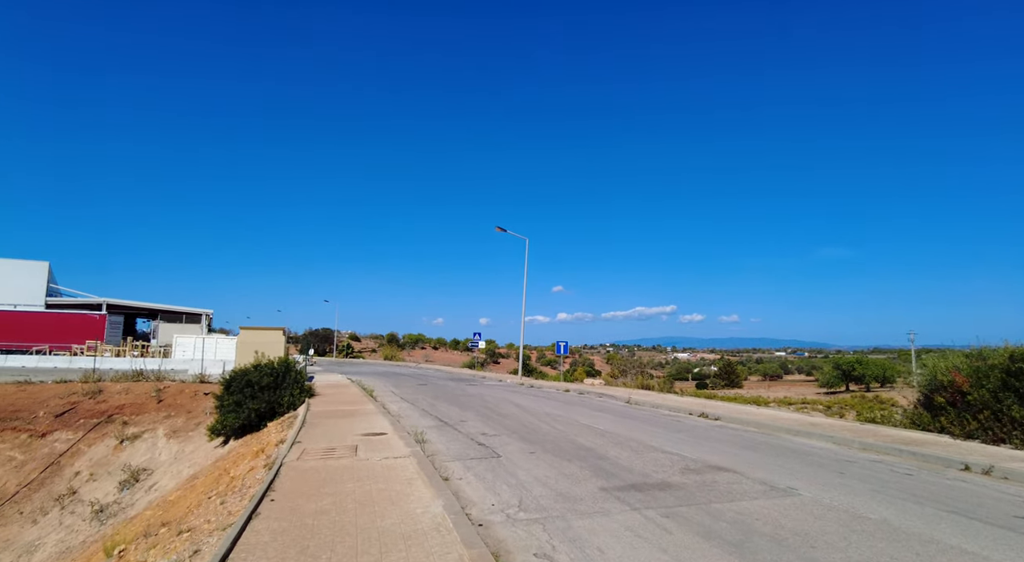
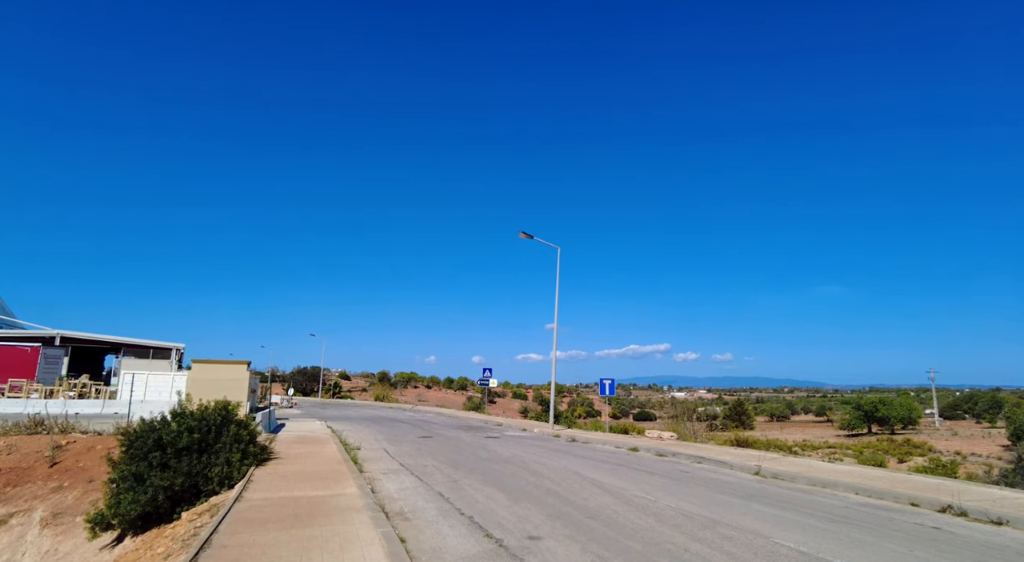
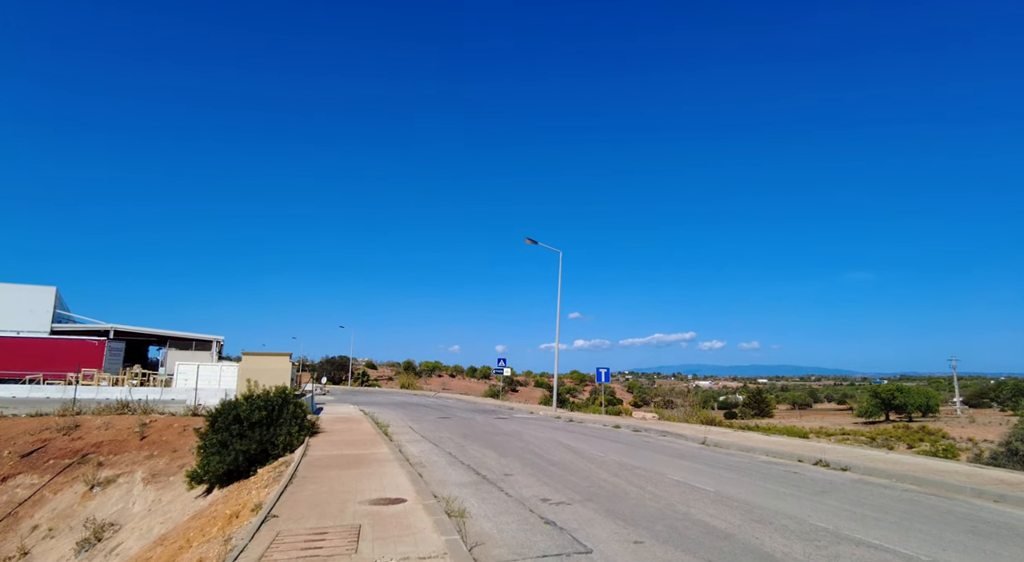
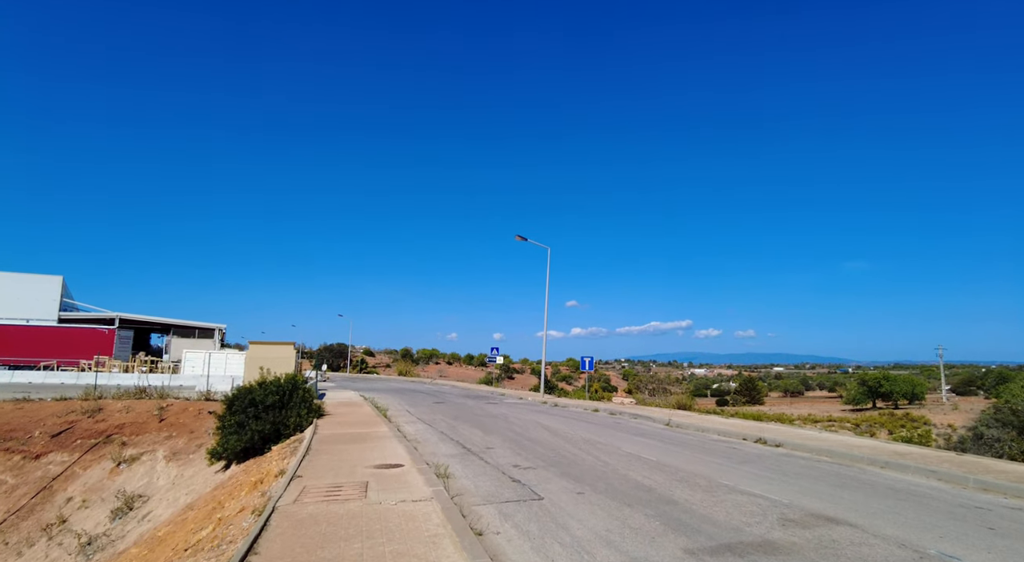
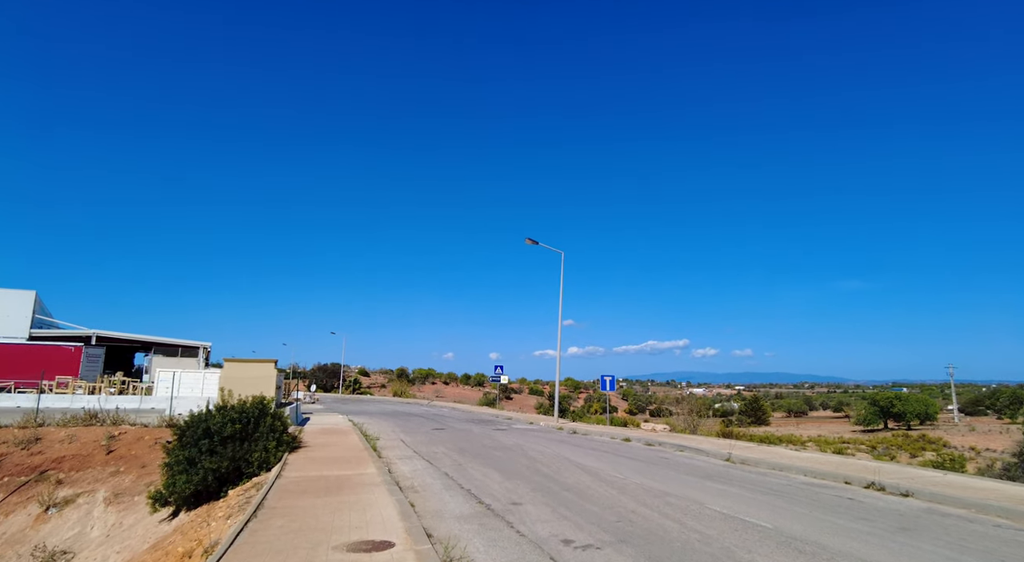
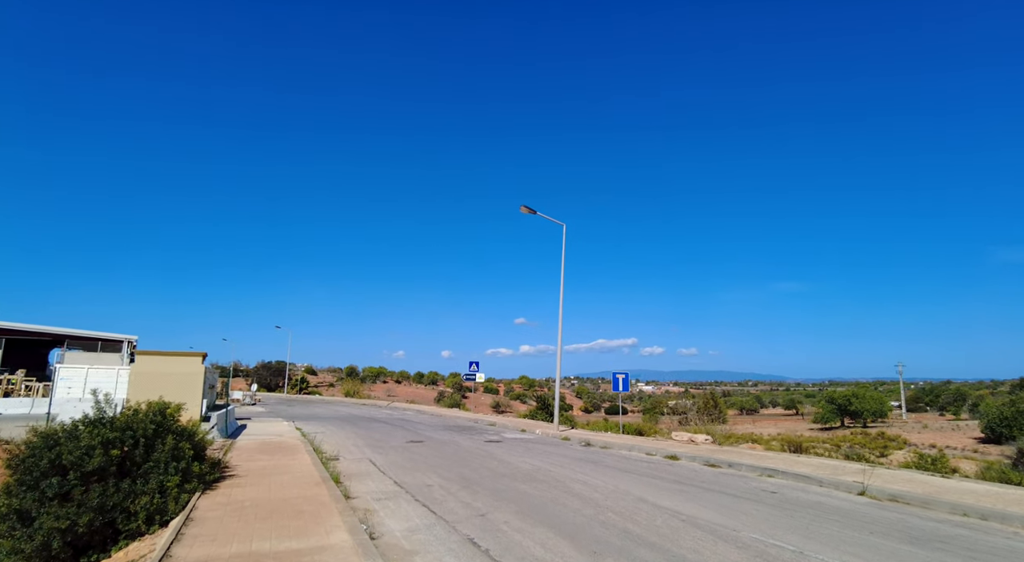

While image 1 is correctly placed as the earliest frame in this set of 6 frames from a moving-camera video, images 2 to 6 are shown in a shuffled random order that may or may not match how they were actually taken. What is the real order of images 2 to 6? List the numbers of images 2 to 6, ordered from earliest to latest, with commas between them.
4, 3, 5, 2, 6
